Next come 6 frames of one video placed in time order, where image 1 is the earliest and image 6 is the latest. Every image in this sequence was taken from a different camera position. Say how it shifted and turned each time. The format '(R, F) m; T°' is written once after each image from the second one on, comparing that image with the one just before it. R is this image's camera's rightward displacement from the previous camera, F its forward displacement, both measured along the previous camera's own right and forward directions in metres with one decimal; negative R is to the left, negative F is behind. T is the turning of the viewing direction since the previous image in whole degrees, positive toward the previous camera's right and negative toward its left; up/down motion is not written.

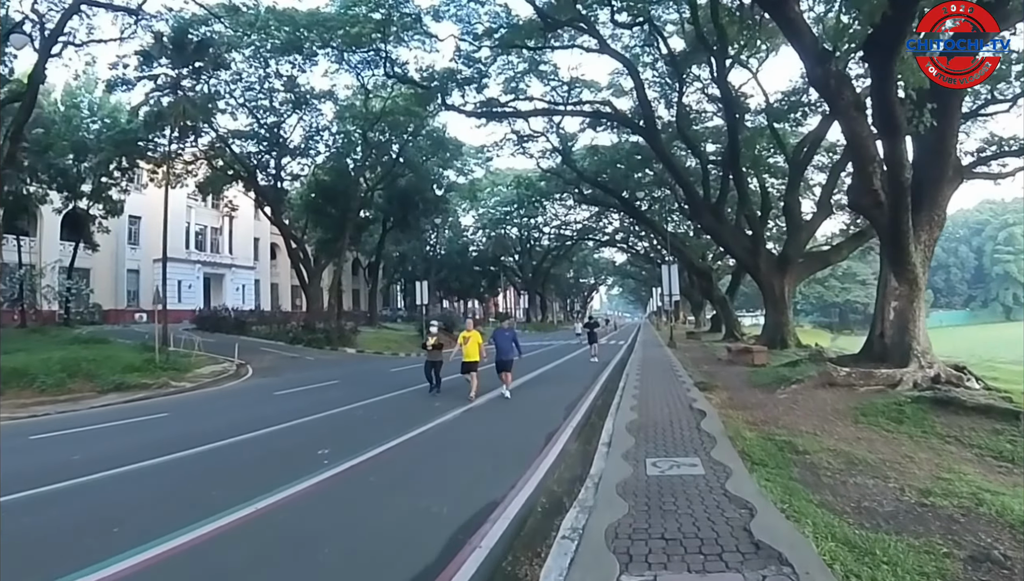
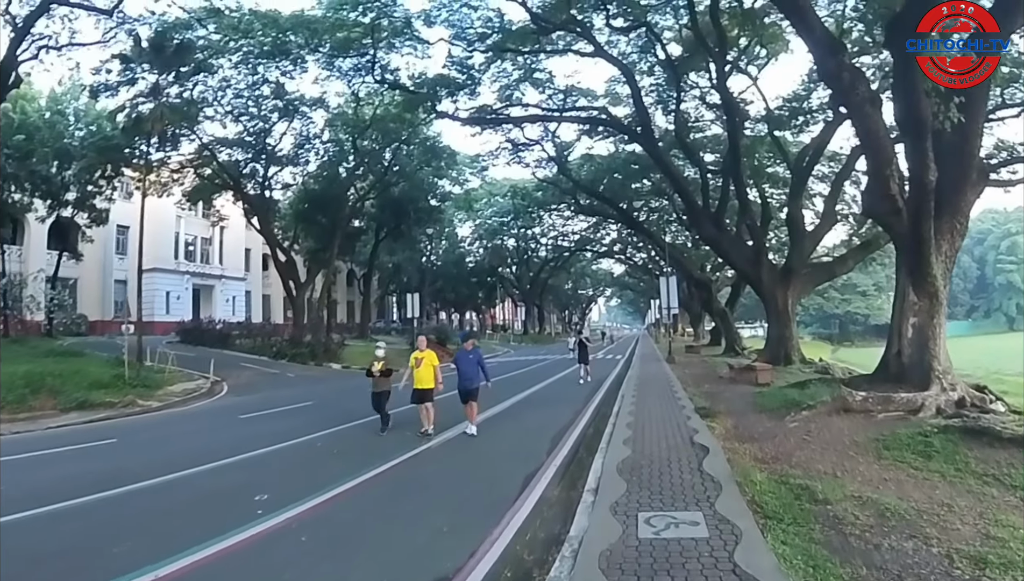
(+0.2, +0.9) m; 0°
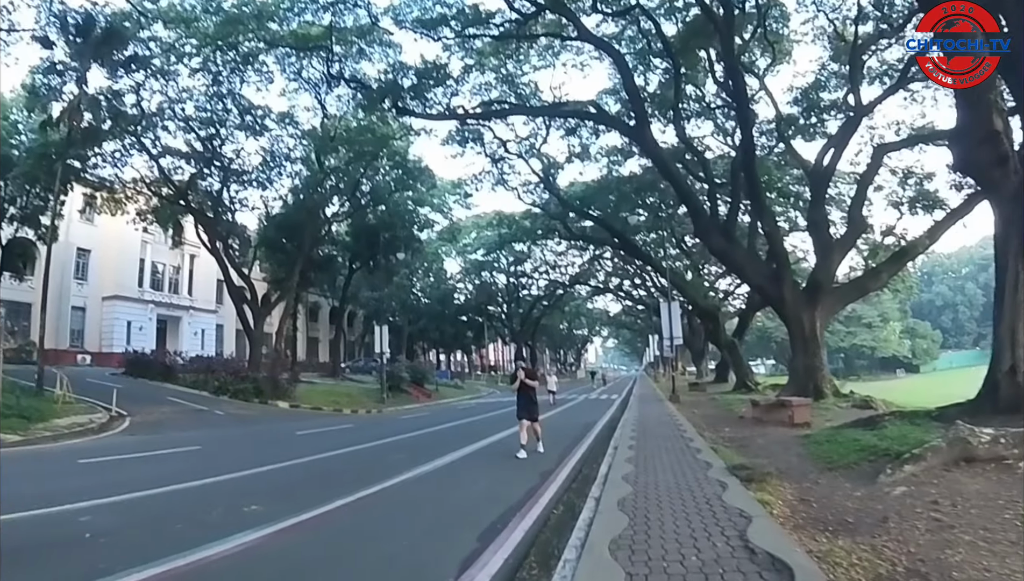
(+0.5, +3.3) m; 0°
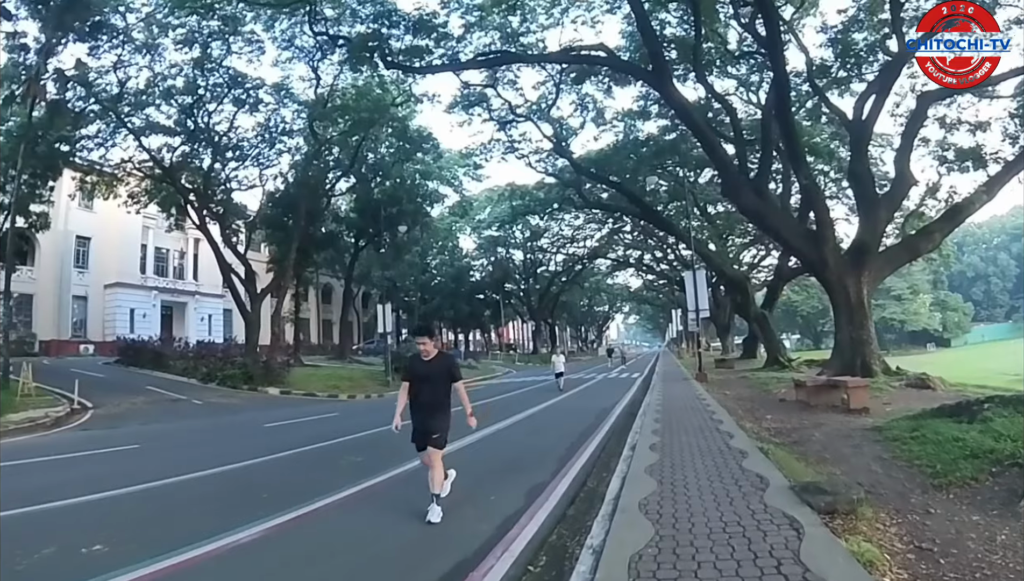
(+0.3, +1.8) m; -1°
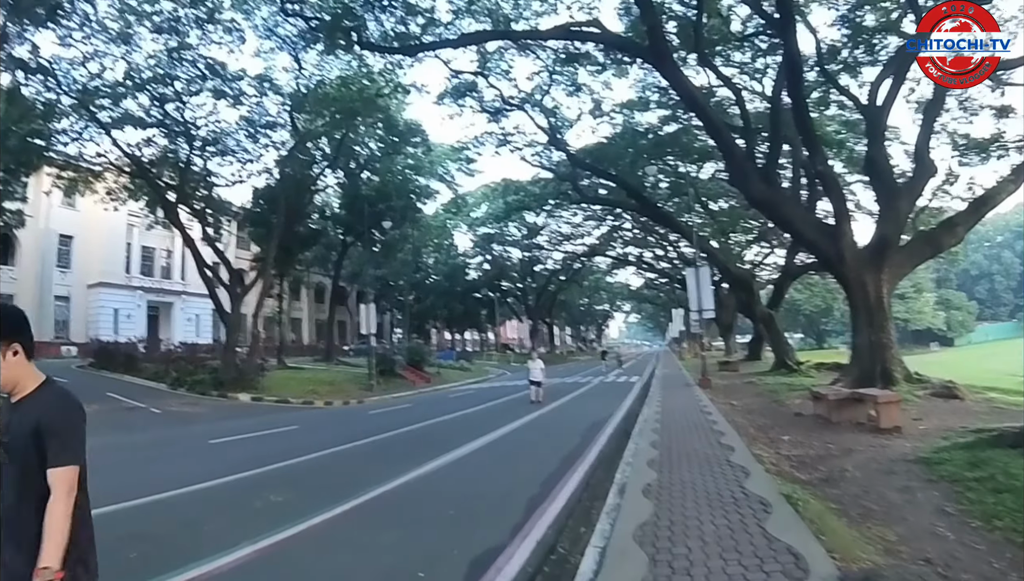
(+0.3, +1.3) m; 0°
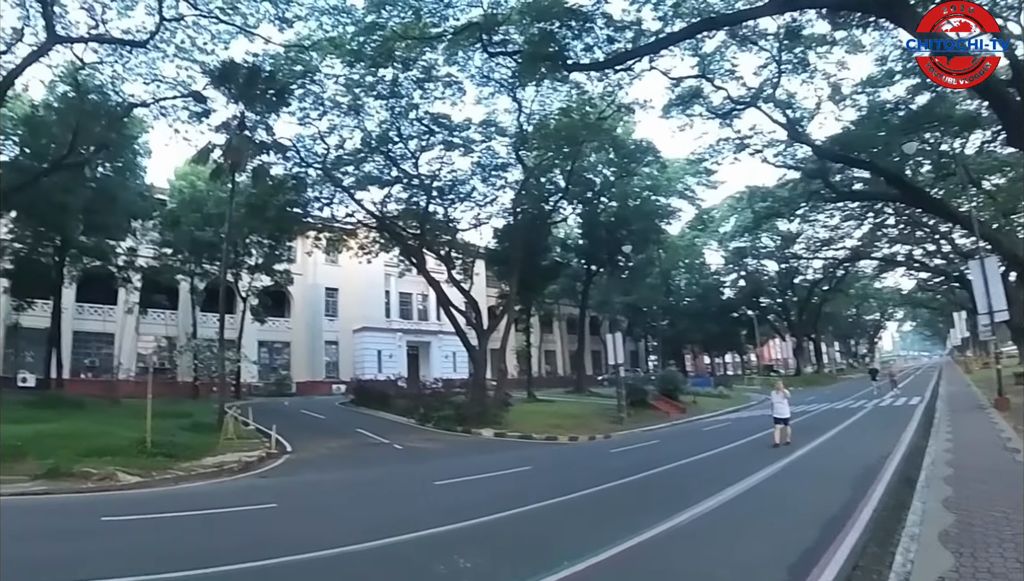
(+0.5, +1.0) m; -18°
